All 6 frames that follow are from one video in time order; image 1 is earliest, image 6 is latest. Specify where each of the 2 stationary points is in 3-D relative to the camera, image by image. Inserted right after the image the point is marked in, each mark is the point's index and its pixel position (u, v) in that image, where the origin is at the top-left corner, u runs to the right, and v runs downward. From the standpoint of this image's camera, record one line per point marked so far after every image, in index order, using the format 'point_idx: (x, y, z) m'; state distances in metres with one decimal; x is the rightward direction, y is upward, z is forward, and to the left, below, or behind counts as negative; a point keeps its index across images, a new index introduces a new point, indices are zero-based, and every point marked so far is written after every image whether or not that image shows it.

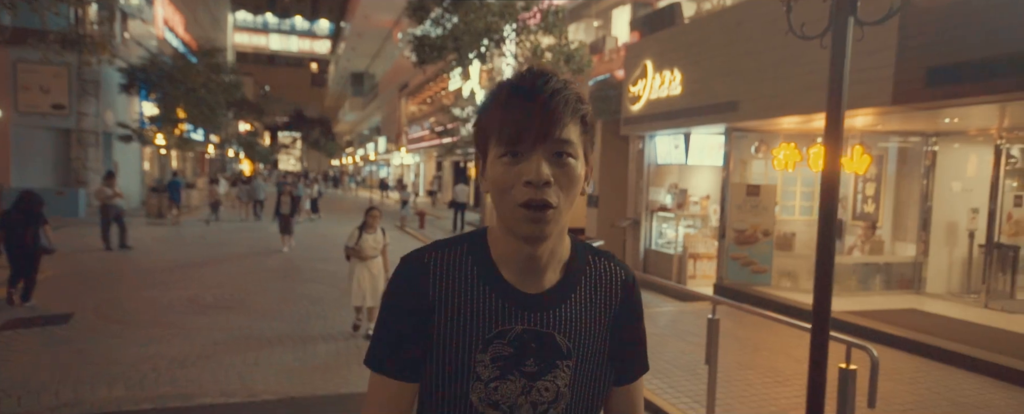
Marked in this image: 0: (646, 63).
0: (+3.0, +3.2, +11.7) m
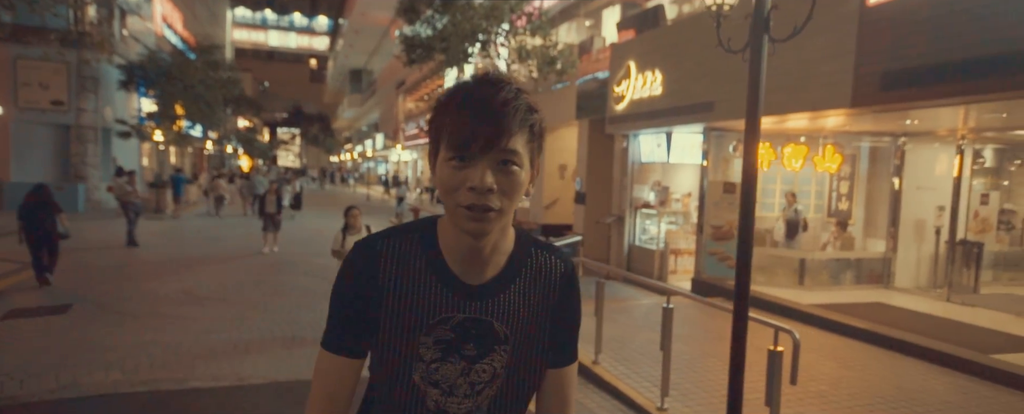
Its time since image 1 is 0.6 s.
0: (+2.7, +3.3, +12.0) m
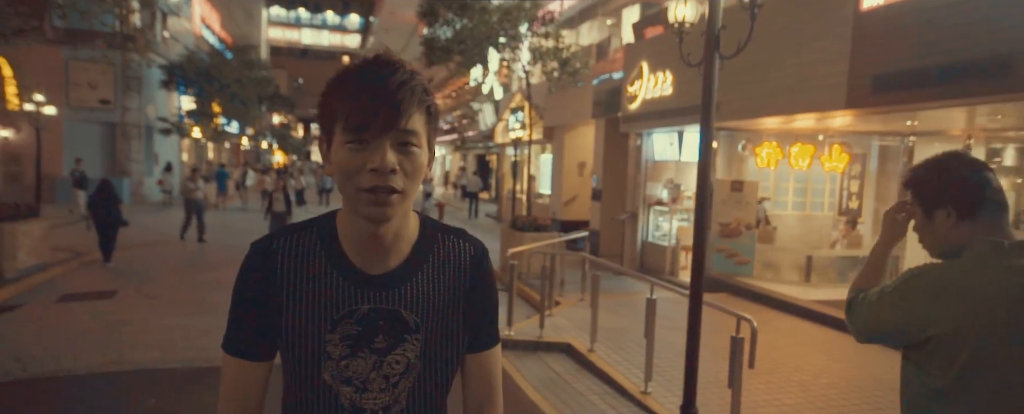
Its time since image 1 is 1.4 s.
0: (+3.0, +3.3, +12.3) m
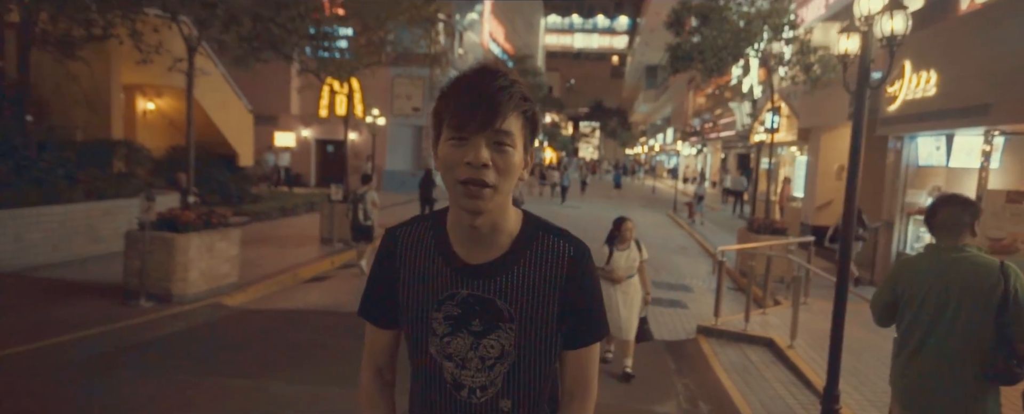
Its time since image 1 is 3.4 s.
0: (+8.3, +3.1, +11.2) m
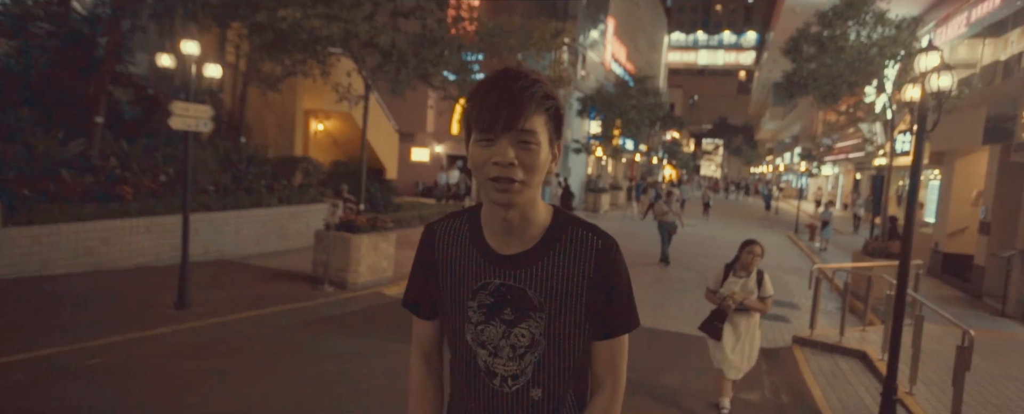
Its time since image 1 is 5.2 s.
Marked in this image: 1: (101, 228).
0: (+10.9, +2.5, +10.8) m
1: (-8.4, -0.4, +10.7) m
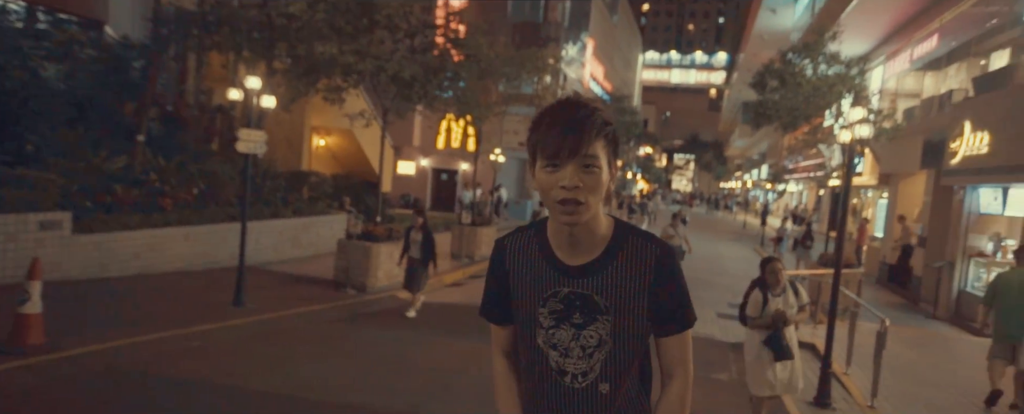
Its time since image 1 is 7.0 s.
0: (+11.1, +2.1, +12.9) m
1: (-8.2, -0.7, +11.8) m
